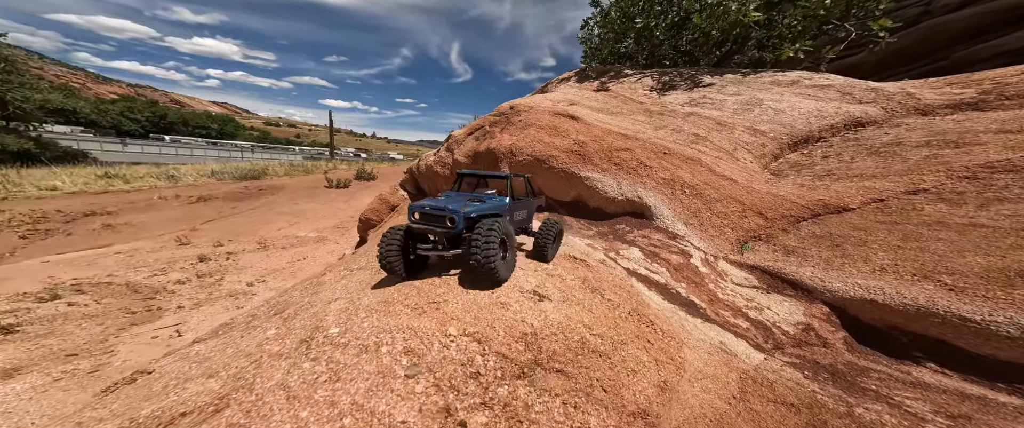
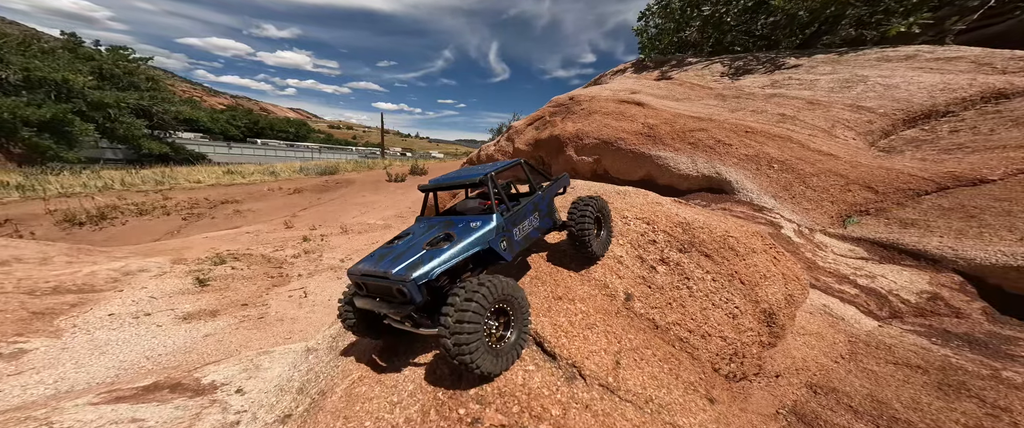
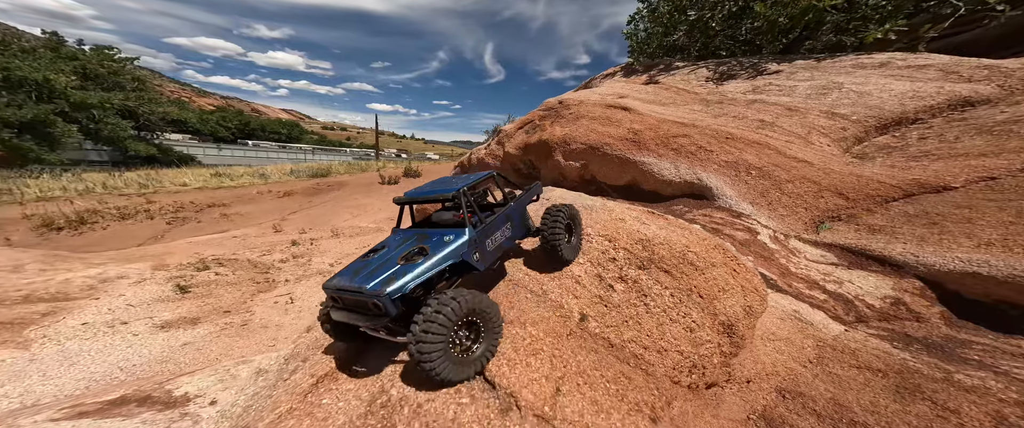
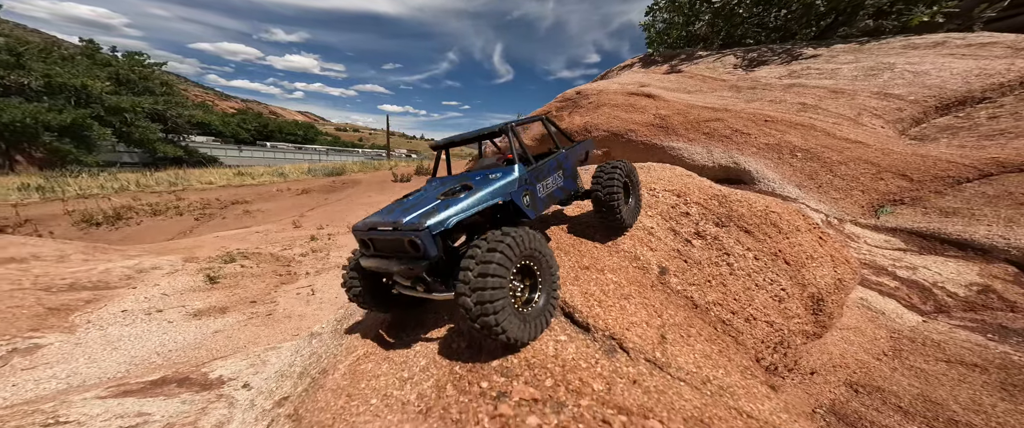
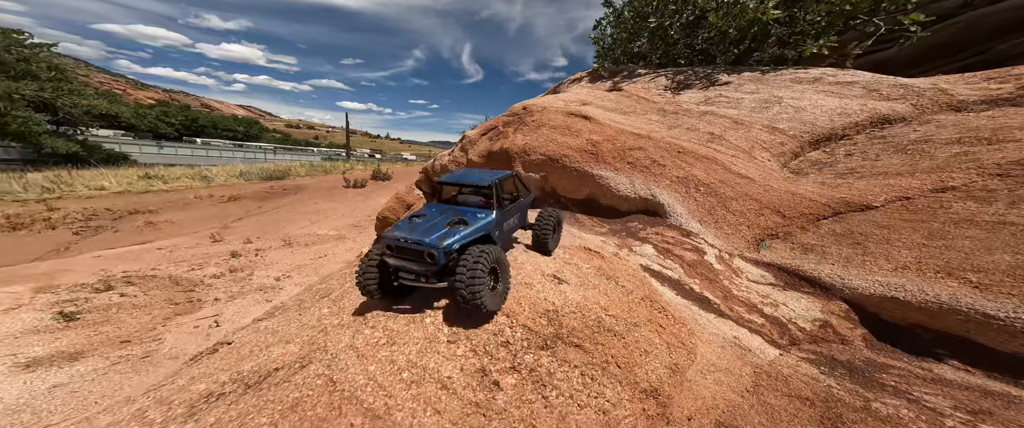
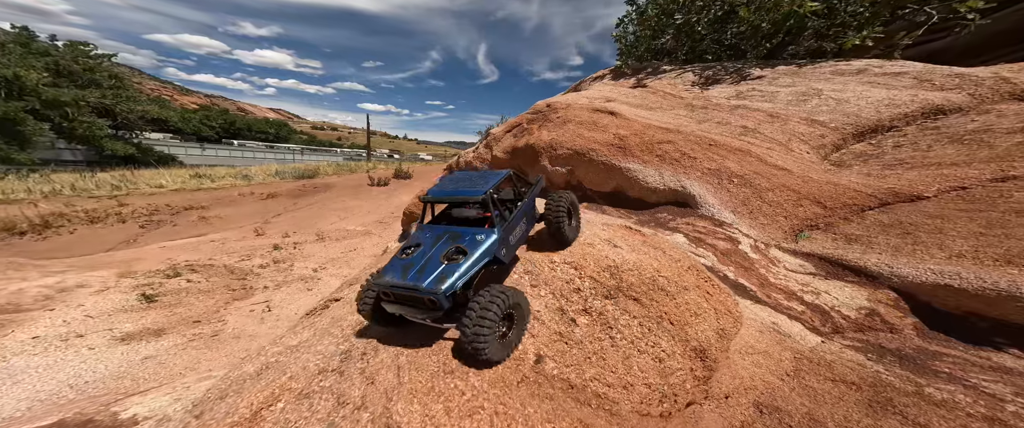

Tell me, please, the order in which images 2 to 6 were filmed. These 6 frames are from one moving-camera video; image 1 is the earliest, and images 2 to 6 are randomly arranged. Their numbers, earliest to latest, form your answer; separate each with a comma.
5, 6, 3, 2, 4
